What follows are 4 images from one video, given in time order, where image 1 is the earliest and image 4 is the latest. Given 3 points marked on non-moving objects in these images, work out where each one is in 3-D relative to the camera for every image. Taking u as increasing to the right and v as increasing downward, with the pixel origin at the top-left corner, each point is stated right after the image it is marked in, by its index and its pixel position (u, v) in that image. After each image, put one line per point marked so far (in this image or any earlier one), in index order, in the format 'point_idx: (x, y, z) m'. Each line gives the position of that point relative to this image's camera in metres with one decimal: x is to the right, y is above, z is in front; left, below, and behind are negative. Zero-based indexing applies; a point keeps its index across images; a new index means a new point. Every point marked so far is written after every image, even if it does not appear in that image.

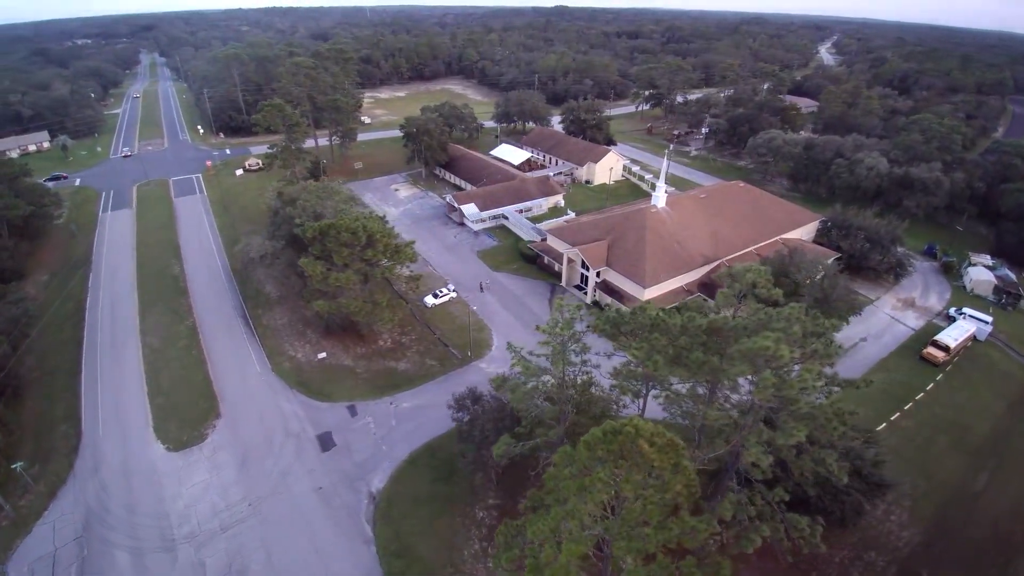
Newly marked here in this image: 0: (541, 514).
0: (0.0, -9.2, +21.0) m
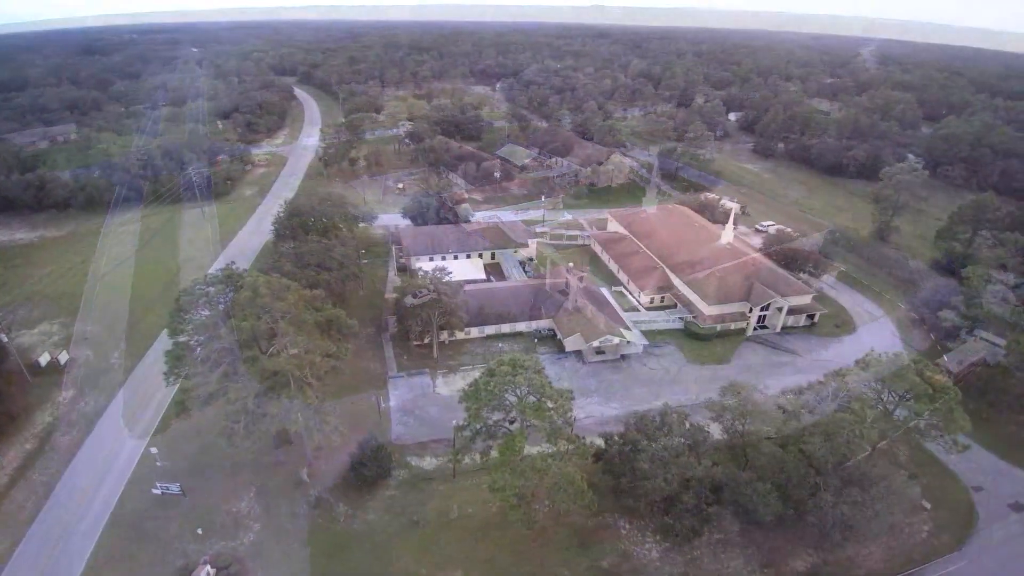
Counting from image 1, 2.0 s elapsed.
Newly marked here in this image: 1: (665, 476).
0: (-1.1, -9.4, +20.4) m
1: (+5.9, -7.2, +19.8) m
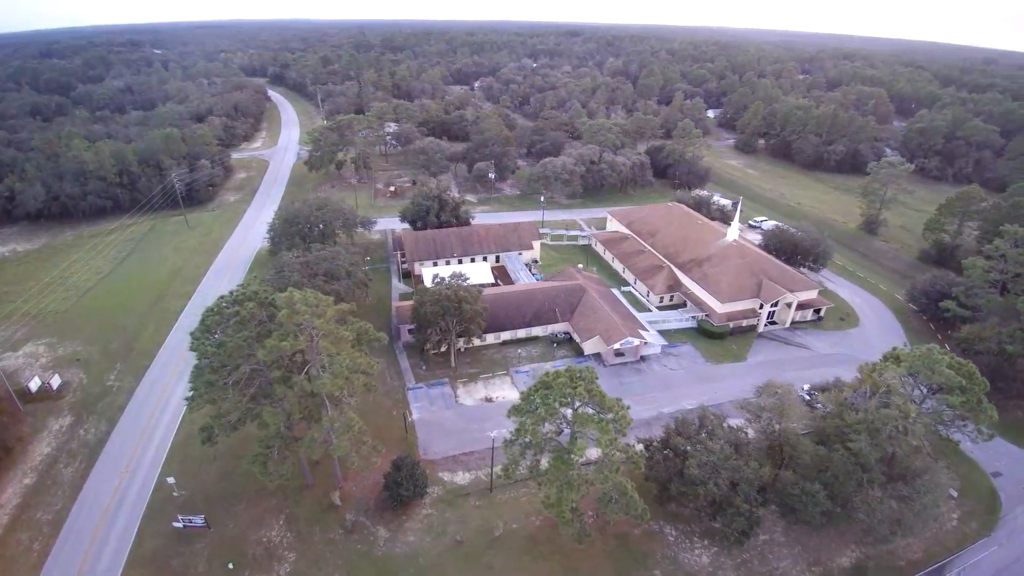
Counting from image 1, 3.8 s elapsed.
0: (+0.7, -9.7, +19.7) m
1: (+7.7, -7.3, +19.5) m
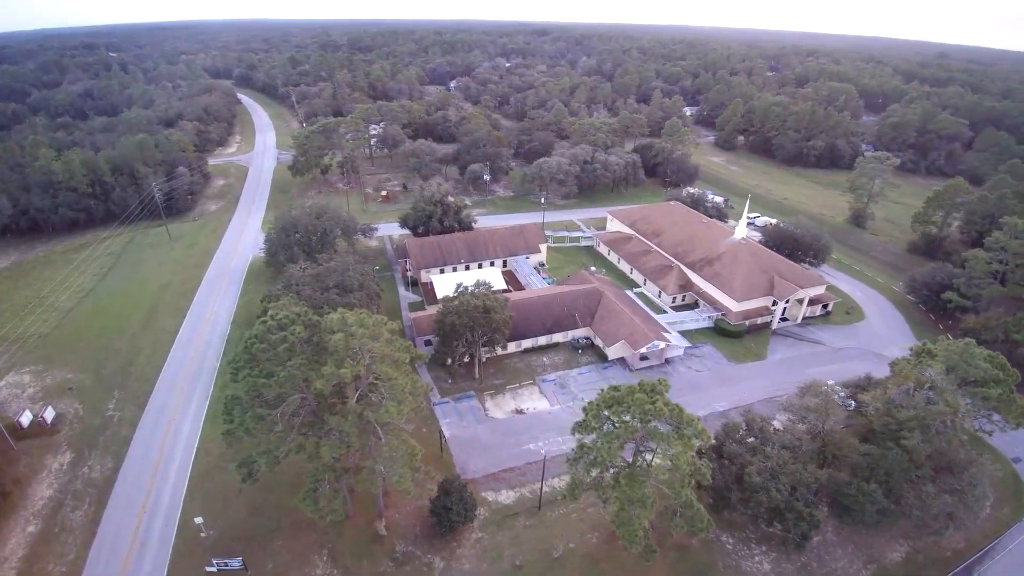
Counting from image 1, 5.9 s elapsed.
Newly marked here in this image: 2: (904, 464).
0: (+2.8, -10.0, +18.9) m
1: (+9.7, -7.4, +19.1) m
2: (+15.2, -6.7, +19.9) m
